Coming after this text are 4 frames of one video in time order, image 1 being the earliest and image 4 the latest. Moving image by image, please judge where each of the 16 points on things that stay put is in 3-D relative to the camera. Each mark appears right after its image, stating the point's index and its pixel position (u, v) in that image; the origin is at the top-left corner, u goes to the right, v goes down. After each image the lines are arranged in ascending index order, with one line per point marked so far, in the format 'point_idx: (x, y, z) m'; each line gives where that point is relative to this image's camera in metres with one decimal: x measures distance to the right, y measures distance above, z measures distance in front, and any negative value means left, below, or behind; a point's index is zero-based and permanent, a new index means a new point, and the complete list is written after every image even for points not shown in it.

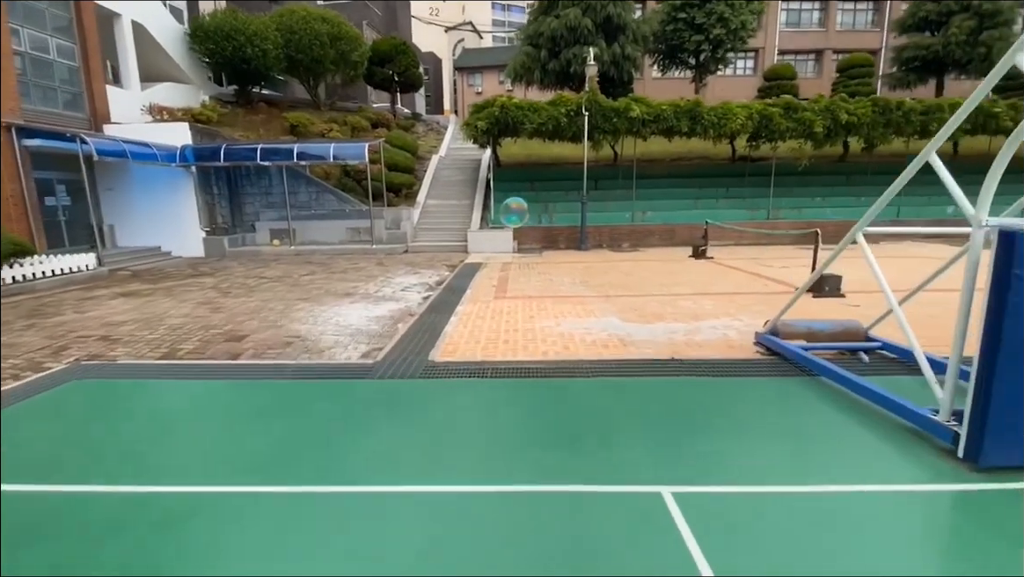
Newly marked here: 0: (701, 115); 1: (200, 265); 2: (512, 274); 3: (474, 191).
0: (+5.5, +5.0, +13.6) m
1: (-7.4, +0.6, +11.2) m
2: (0.0, +0.3, +9.6) m
3: (-1.3, +3.3, +16.1) m
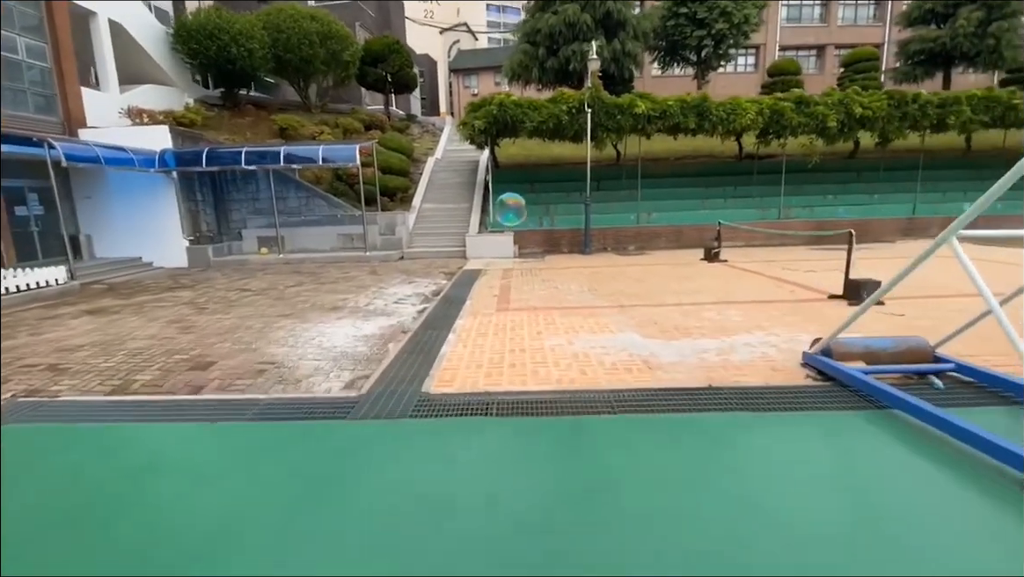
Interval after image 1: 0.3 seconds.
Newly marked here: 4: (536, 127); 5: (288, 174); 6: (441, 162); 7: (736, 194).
0: (+5.4, +4.9, +13.0) m
1: (-7.3, +0.3, +10.6) m
2: (0.0, +0.1, +8.9) m
3: (-1.3, +3.1, +15.4) m
4: (+0.6, +4.4, +12.9) m
5: (-6.3, +3.2, +13.5) m
6: (-2.6, +4.7, +17.7) m
7: (+7.4, +3.1, +15.6) m
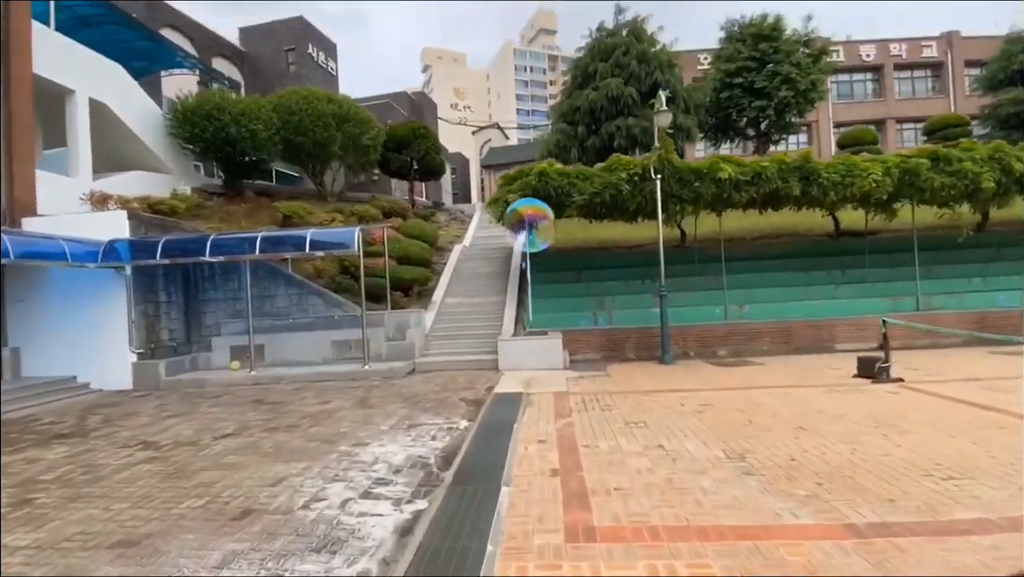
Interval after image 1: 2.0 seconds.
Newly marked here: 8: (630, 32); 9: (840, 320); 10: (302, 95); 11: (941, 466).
0: (+6.4, +2.4, +9.9) m
1: (-6.5, -1.9, +7.5) m
2: (+0.8, -1.6, +5.3) m
3: (-0.2, +0.1, +12.4) m
4: (+1.6, +1.9, +10.0) m
5: (-5.3, +0.5, +10.8) m
6: (-1.4, +1.2, +15.0) m
7: (+8.5, +0.3, +12.1) m
8: (+4.5, +9.8, +18.2) m
9: (+7.3, -0.7, +10.6) m
10: (-6.4, +5.9, +14.5) m
11: (+3.5, -1.4, +3.9) m
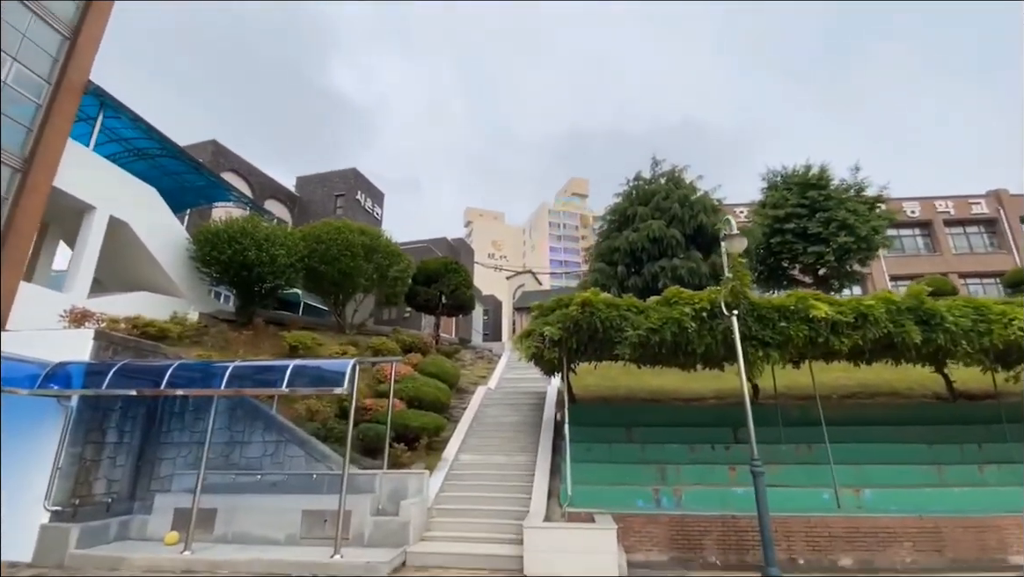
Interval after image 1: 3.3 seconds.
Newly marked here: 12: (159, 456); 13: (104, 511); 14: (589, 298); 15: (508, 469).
0: (+7.0, -0.4, +7.8) m
1: (-6.2, -3.4, +5.1) m
2: (+1.0, -2.7, +2.7) m
3: (+0.5, -3.2, +10.0) m
4: (+2.2, -0.9, +8.1) m
5: (-4.7, -2.2, +8.9) m
6: (-0.5, -2.8, +12.8) m
7: (+9.1, -3.2, +9.1) m
8: (+6.0, +4.2, +18.0) m
9: (+7.8, -3.6, +7.4) m
10: (-5.3, +1.9, +14.1) m
11: (+3.6, -2.2, +1.1) m
12: (-6.4, -3.0, +8.7) m
13: (-6.7, -3.6, +7.7) m
14: (+1.4, -0.2, +8.4) m
15: (-0.1, -3.4, +9.0) m
